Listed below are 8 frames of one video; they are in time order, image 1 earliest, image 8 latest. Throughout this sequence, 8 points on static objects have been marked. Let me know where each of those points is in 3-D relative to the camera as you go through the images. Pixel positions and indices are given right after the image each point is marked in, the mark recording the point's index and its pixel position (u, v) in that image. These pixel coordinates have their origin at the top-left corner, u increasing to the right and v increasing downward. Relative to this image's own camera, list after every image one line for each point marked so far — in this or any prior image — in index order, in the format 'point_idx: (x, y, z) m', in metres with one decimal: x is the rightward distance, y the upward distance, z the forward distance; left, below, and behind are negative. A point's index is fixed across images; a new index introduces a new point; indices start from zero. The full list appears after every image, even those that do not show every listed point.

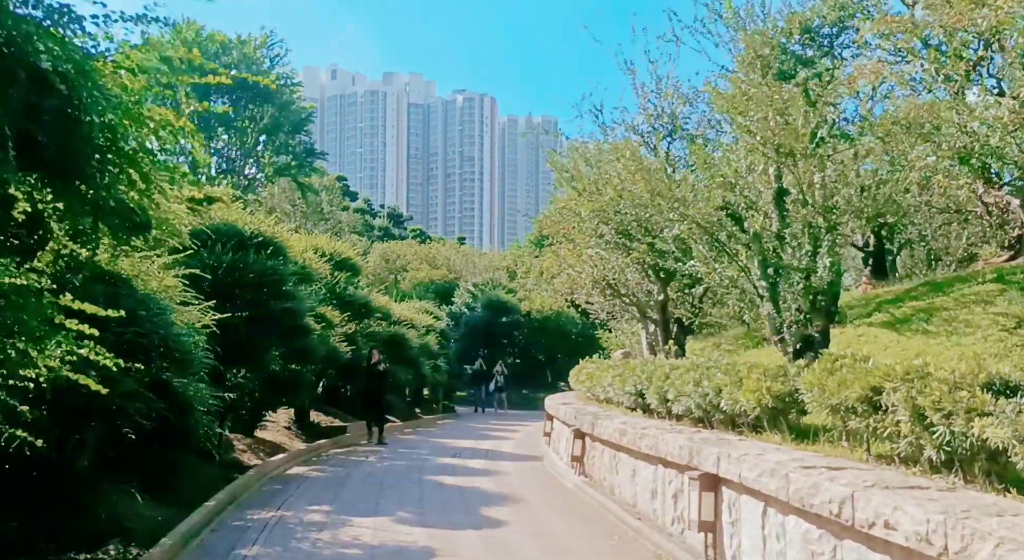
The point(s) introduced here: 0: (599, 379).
0: (+1.3, -1.4, +13.4) m
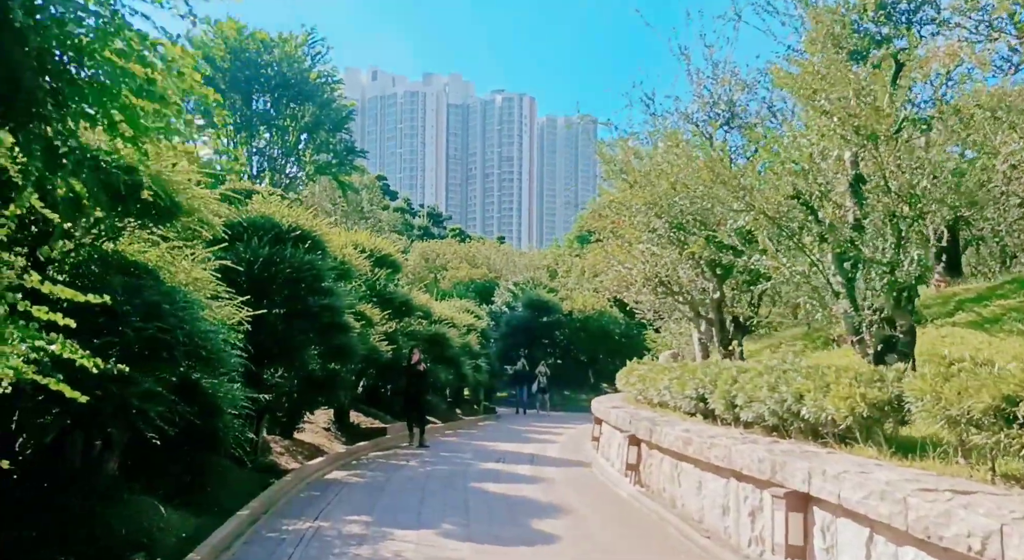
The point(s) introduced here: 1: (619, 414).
0: (+1.9, -1.4, +12.7) m
1: (+1.3, -1.7, +12.1) m
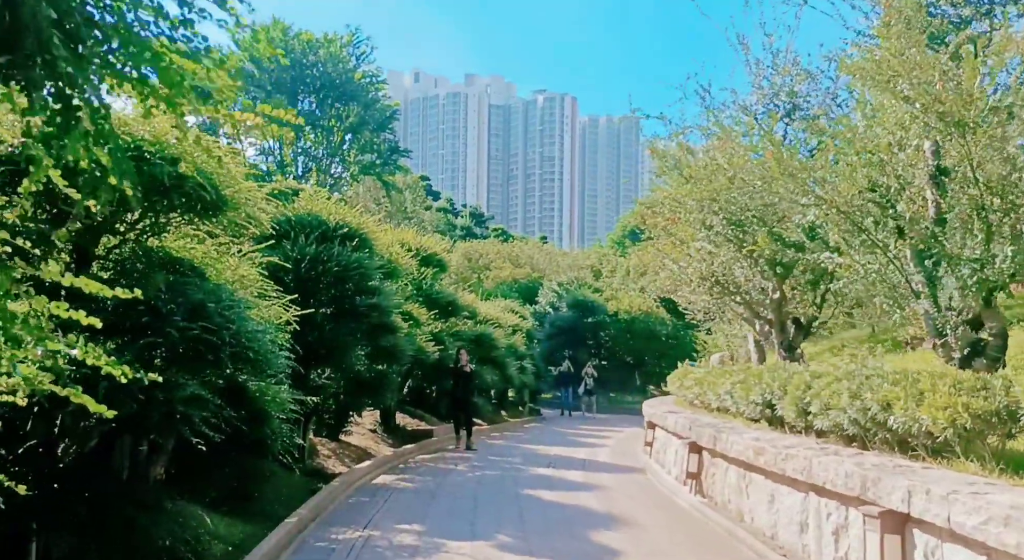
0: (+2.6, -1.4, +12.2) m
1: (+2.0, -1.7, +11.6) m
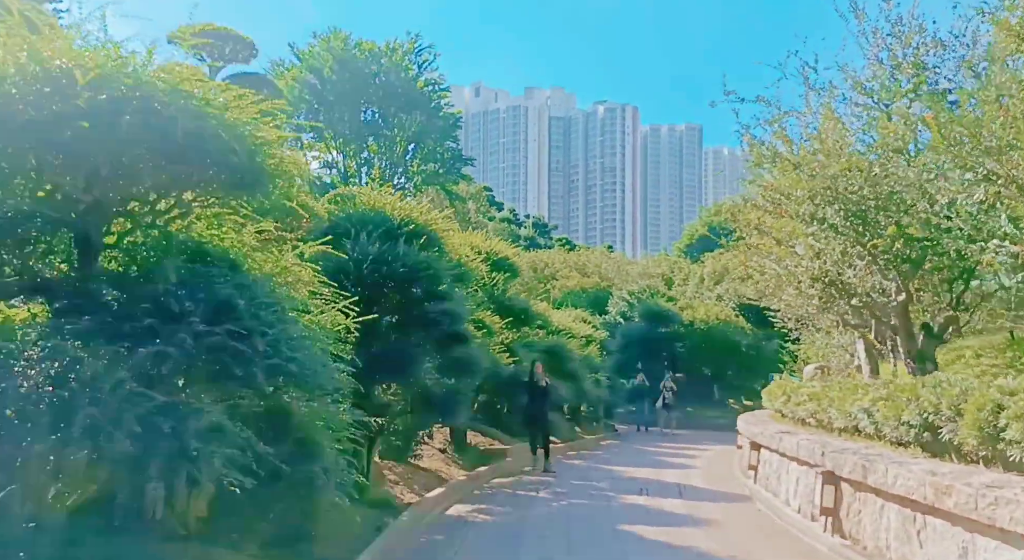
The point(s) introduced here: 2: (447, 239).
0: (+3.6, -1.3, +10.4) m
1: (+3.0, -1.7, +9.9) m
2: (-0.8, +0.5, +11.7) m
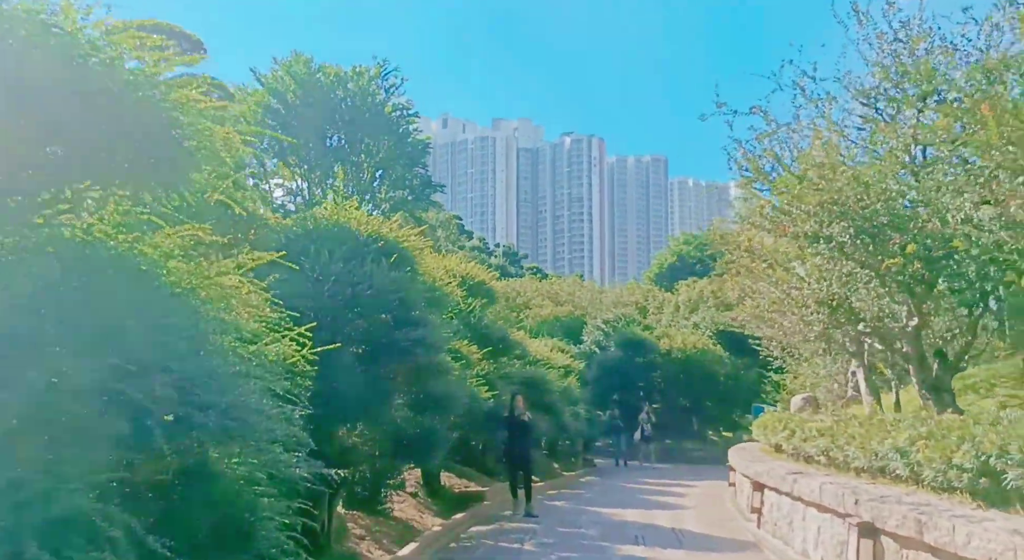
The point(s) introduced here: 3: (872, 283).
0: (+3.4, -1.6, +9.3) m
1: (+2.8, -1.9, +8.8) m
2: (-1.0, +0.2, +10.5) m
3: (+4.4, 0.0, +11.5) m
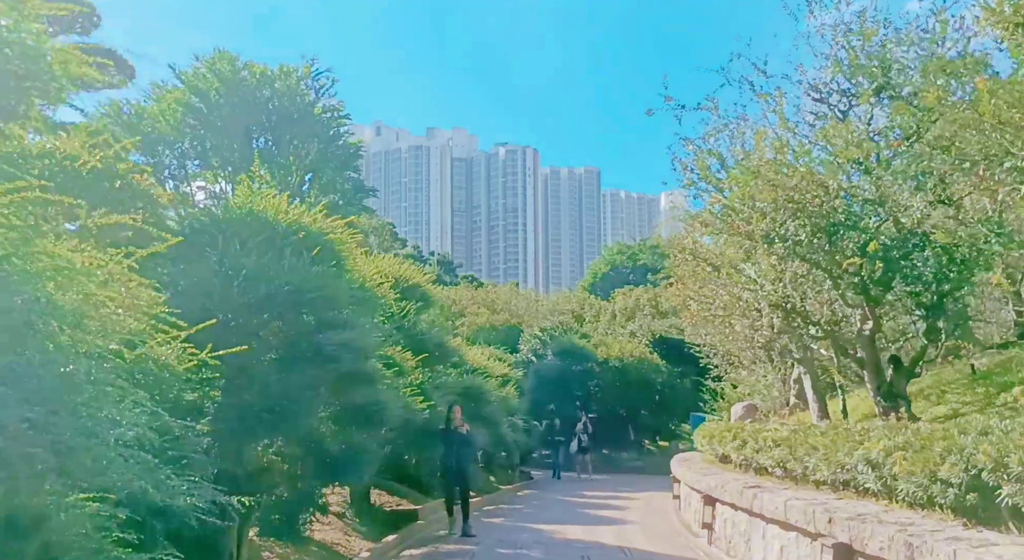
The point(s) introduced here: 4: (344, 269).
0: (+2.9, -1.6, +8.7) m
1: (+2.3, -1.9, +8.1) m
2: (-1.7, +0.2, +9.5) m
3: (+3.7, 0.0, +11.0) m
4: (-1.6, +0.1, +9.0) m
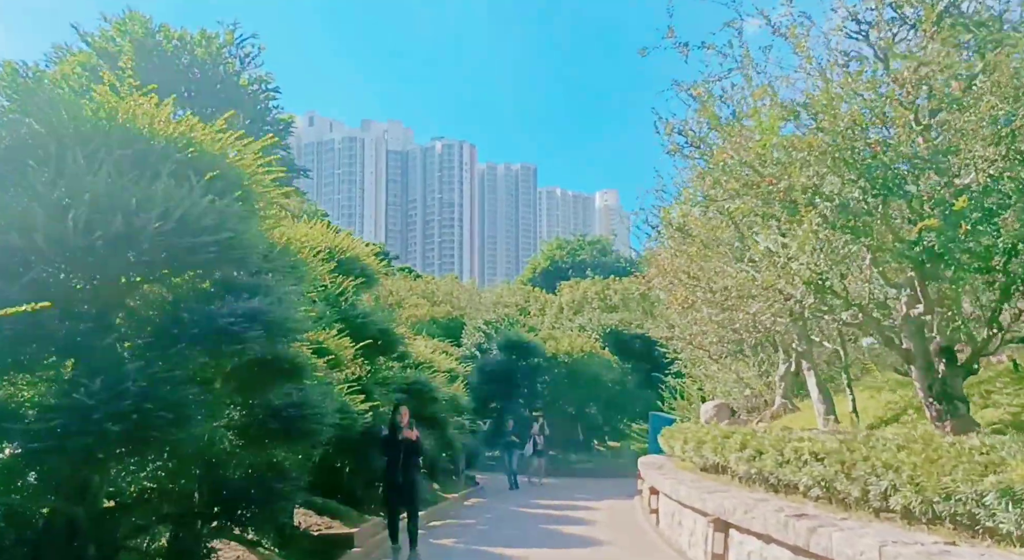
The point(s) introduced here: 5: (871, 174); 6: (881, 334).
0: (+2.7, -1.3, +6.5) m
1: (+2.2, -1.6, +5.8) m
2: (-1.8, +0.6, +7.0) m
3: (+3.4, +0.2, +8.8) m
4: (-1.7, +0.4, +6.4) m
5: (+3.2, +0.9, +8.6) m
6: (+3.7, -0.5, +9.8) m
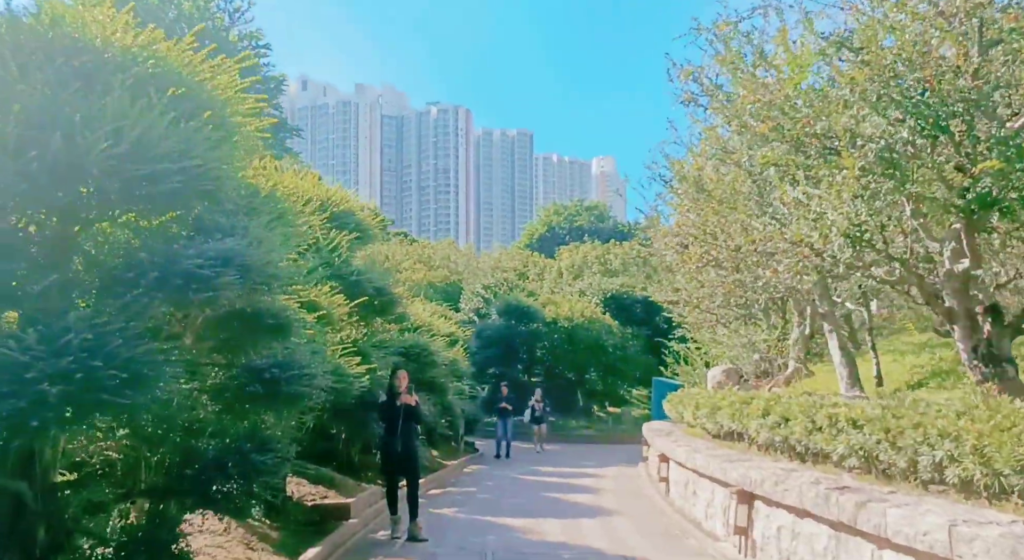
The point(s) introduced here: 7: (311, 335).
0: (+2.8, -1.0, +5.7) m
1: (+2.3, -1.3, +5.1) m
2: (-1.7, +0.9, +6.2) m
3: (+3.5, +0.6, +8.0) m
4: (-1.7, +0.7, +5.6) m
5: (+3.3, +1.3, +7.8) m
6: (+3.8, -0.1, +9.1) m
7: (-1.4, -0.4, +6.7) m
